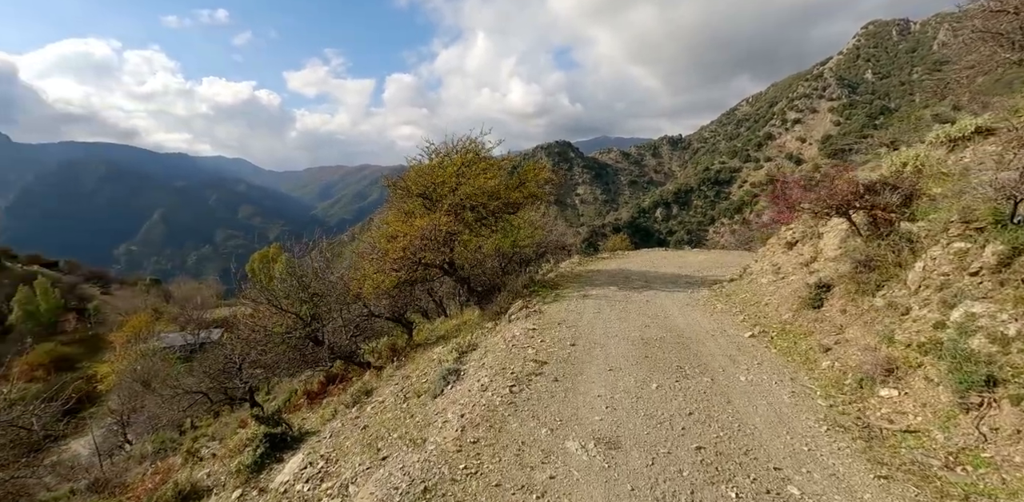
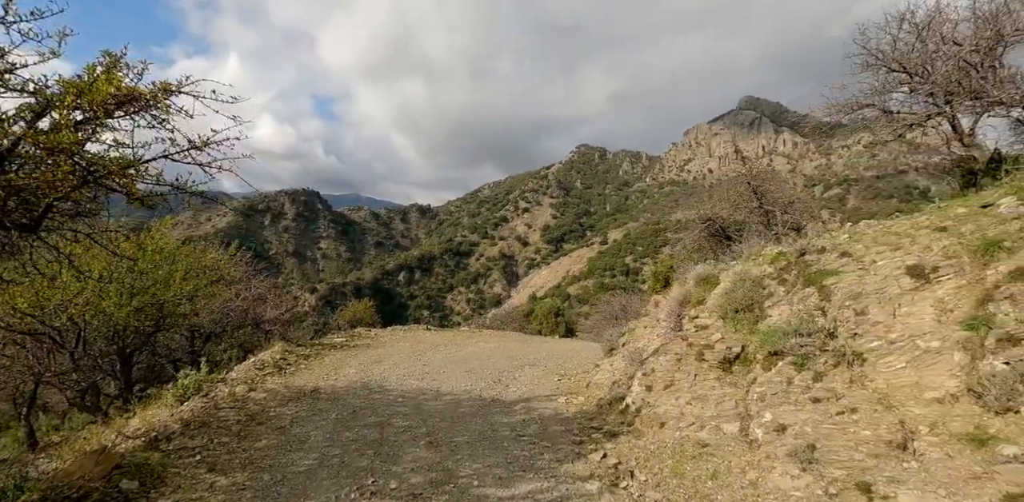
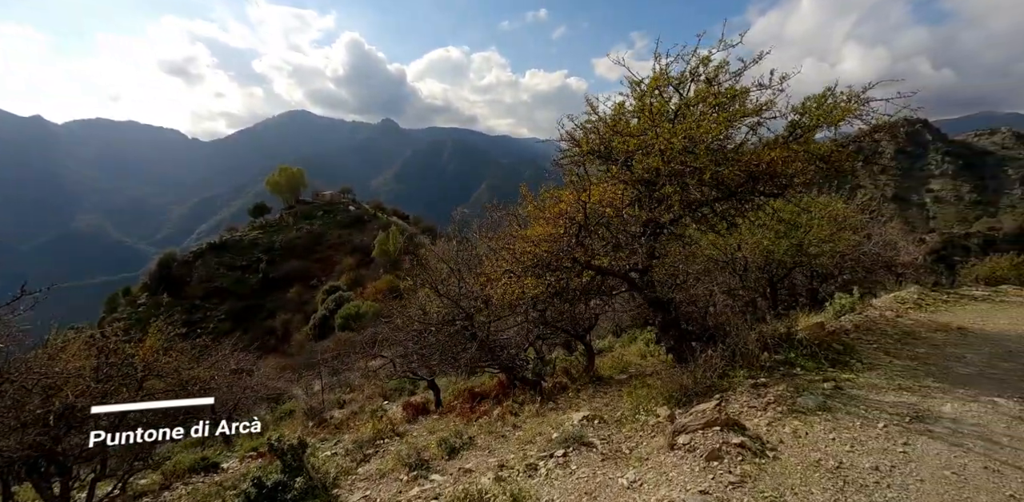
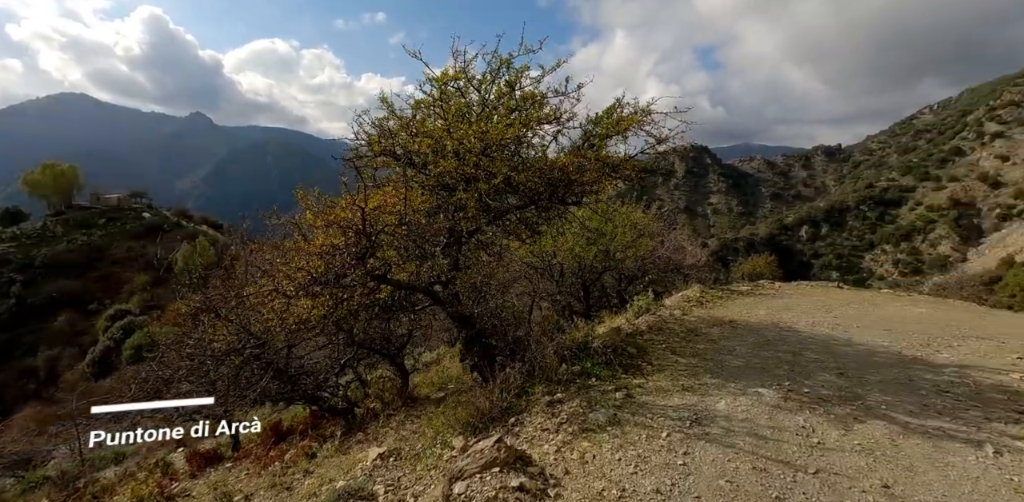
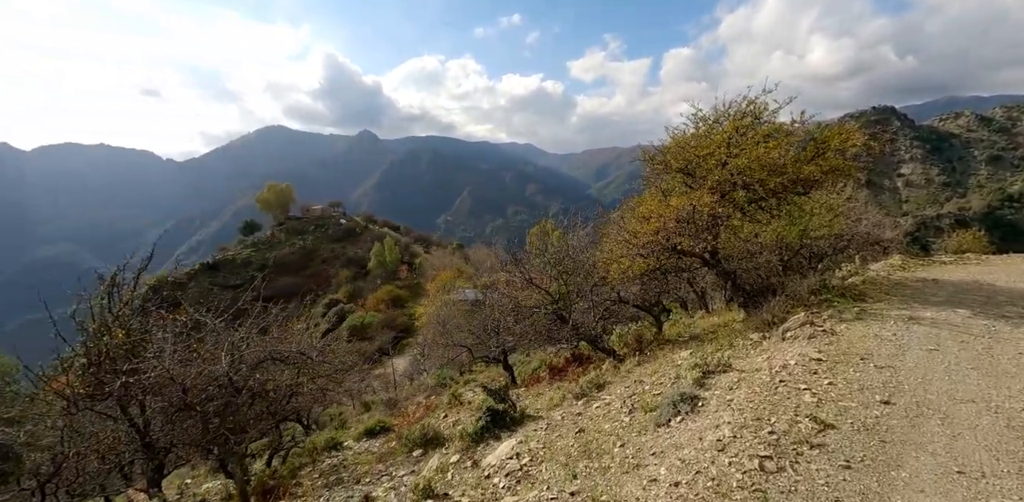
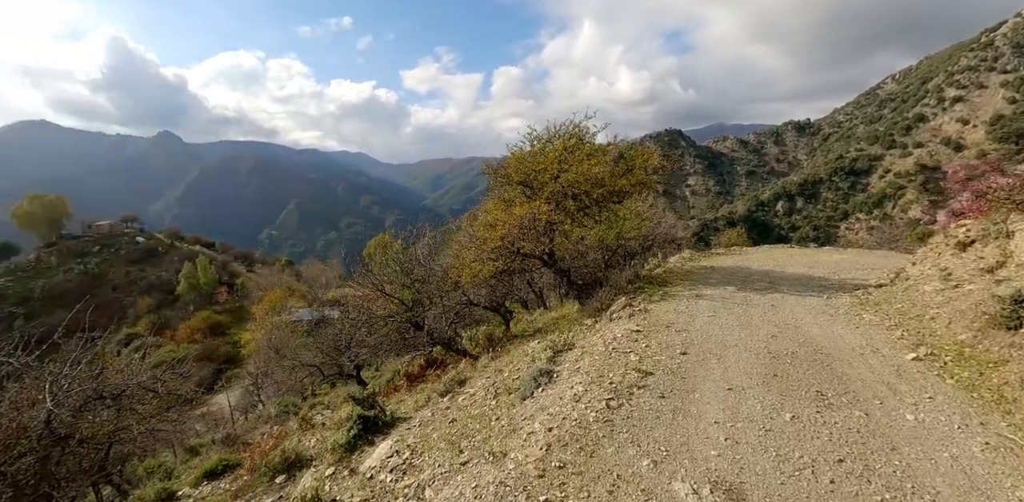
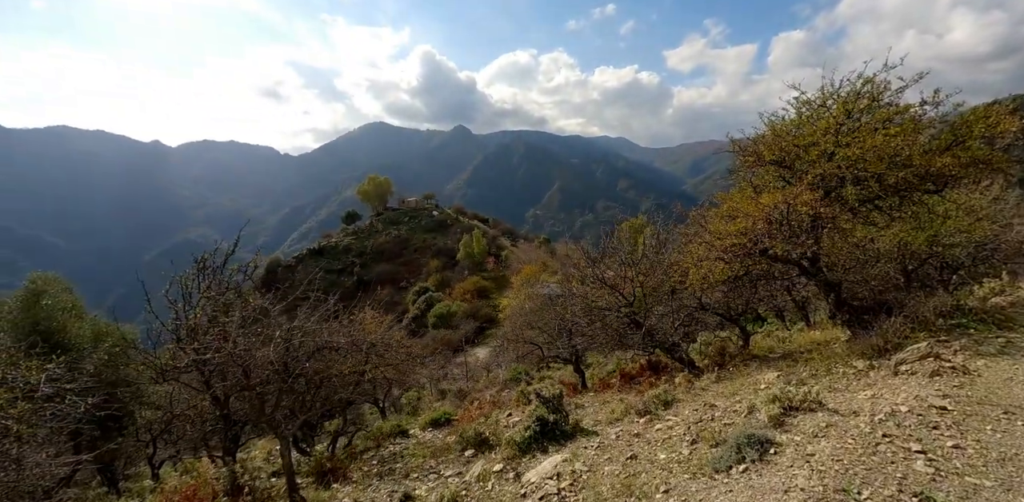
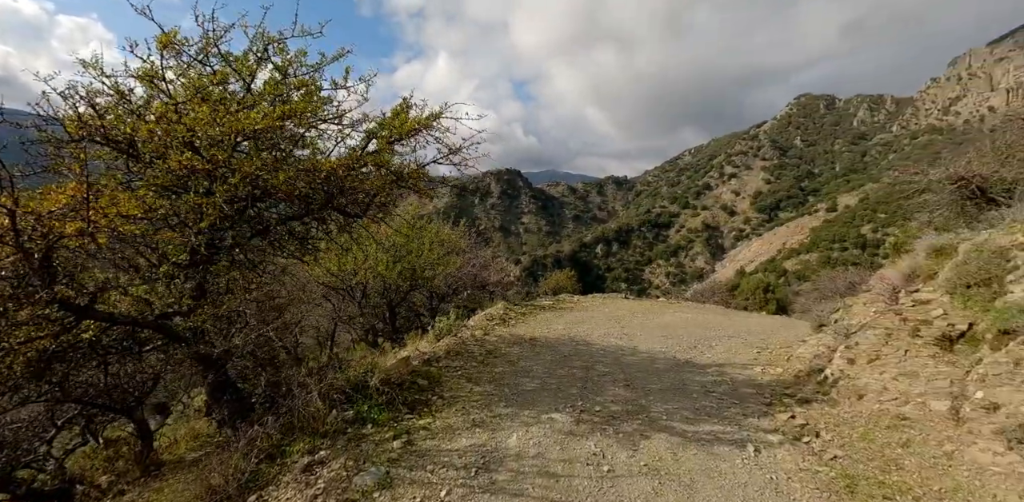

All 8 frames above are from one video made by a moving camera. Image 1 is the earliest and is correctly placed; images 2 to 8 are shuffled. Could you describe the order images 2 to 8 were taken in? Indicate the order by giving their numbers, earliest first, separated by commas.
6, 5, 7, 3, 4, 8, 2
